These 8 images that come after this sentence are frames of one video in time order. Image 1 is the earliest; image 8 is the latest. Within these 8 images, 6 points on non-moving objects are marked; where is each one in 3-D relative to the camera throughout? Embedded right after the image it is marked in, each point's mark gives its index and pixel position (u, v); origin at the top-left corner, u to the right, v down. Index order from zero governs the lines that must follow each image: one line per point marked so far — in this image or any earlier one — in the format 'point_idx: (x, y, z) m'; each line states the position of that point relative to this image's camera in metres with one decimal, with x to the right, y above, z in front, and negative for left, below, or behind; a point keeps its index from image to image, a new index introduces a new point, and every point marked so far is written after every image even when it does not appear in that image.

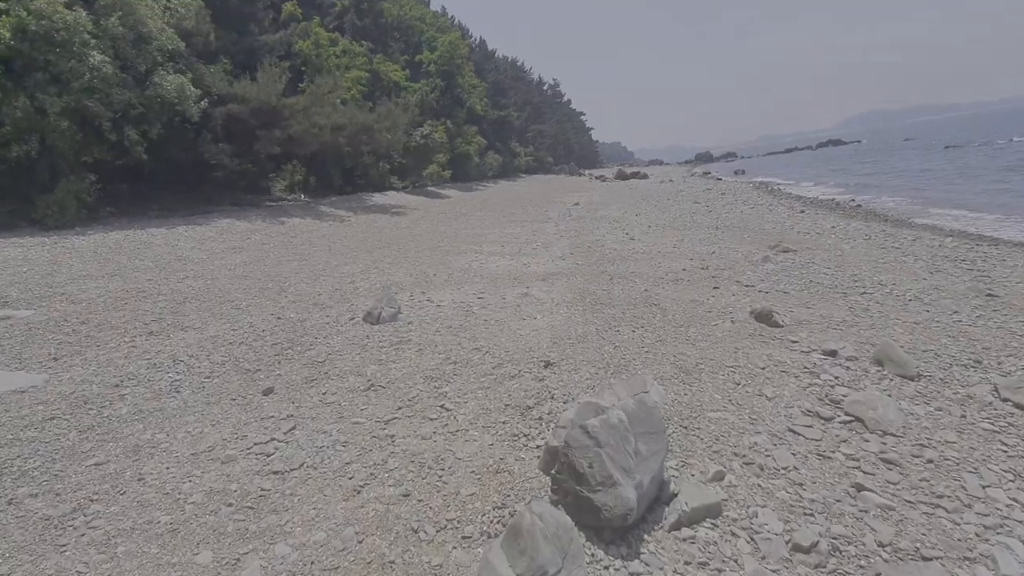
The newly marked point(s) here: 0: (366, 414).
0: (-1.0, -0.9, +4.5) m
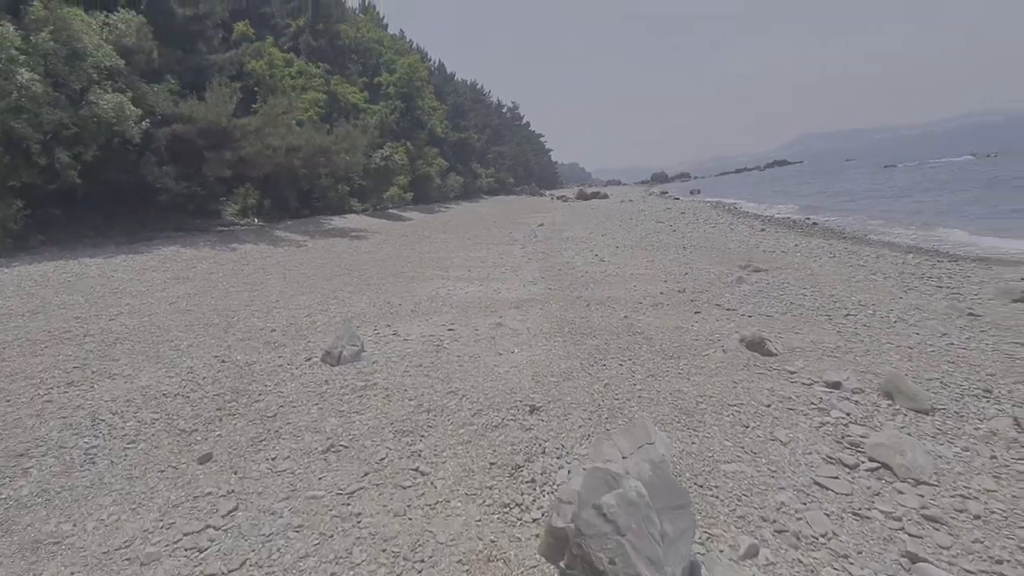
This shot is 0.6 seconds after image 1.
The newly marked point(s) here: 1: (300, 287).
0: (-1.1, -1.2, +3.8) m
1: (-4.1, 0.0, +12.4) m
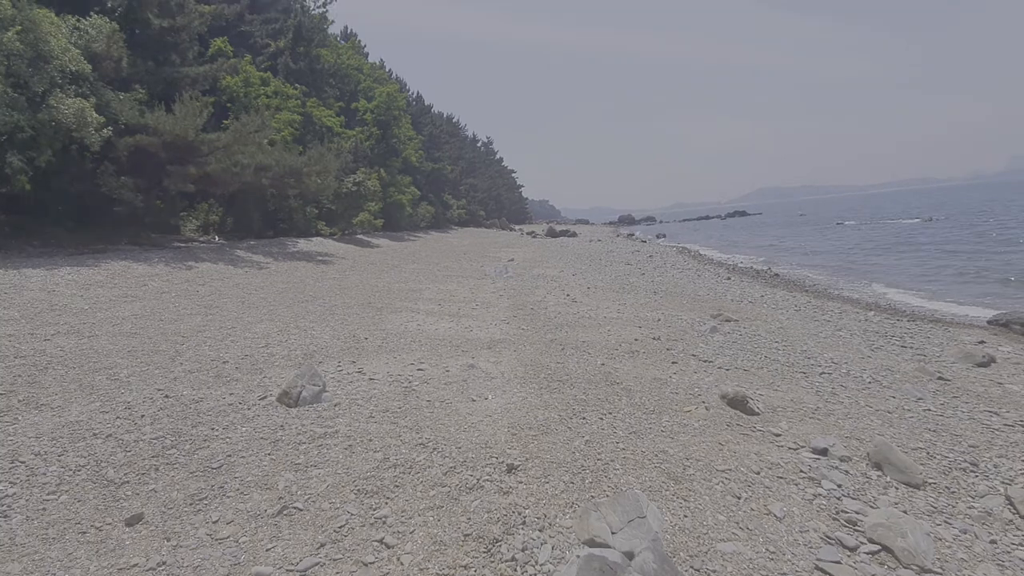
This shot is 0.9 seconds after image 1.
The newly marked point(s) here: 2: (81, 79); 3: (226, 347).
0: (-1.2, -1.4, +3.3) m
1: (-4.7, -0.5, +11.8) m
2: (-11.9, +5.7, +17.7) m
3: (-3.8, -0.8, +8.5) m
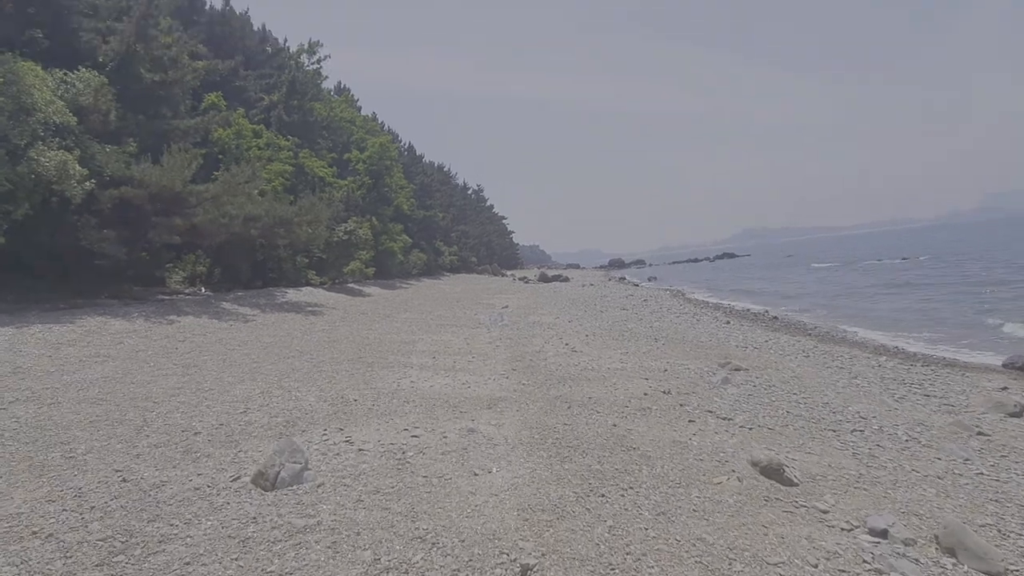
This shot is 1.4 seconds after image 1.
0: (-1.1, -1.7, +2.6) m
1: (-4.7, -1.5, +11.0) m
2: (-12.0, +4.2, +17.3) m
3: (-3.8, -1.5, +7.8) m
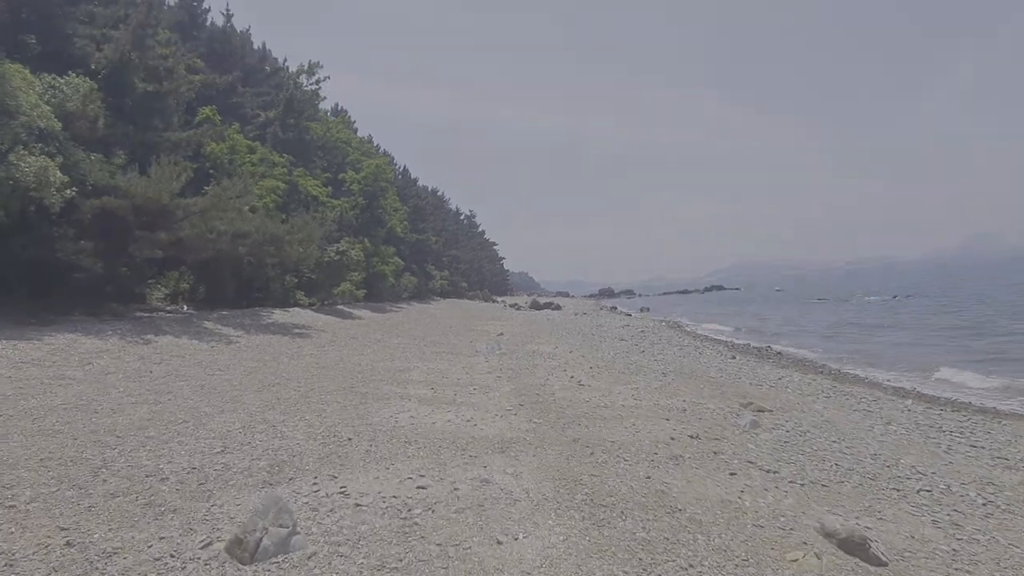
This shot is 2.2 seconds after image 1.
0: (-0.8, -1.8, +1.5) m
1: (-4.5, -1.8, +9.9) m
2: (-11.8, +3.9, +16.3) m
3: (-3.6, -1.7, +6.7) m
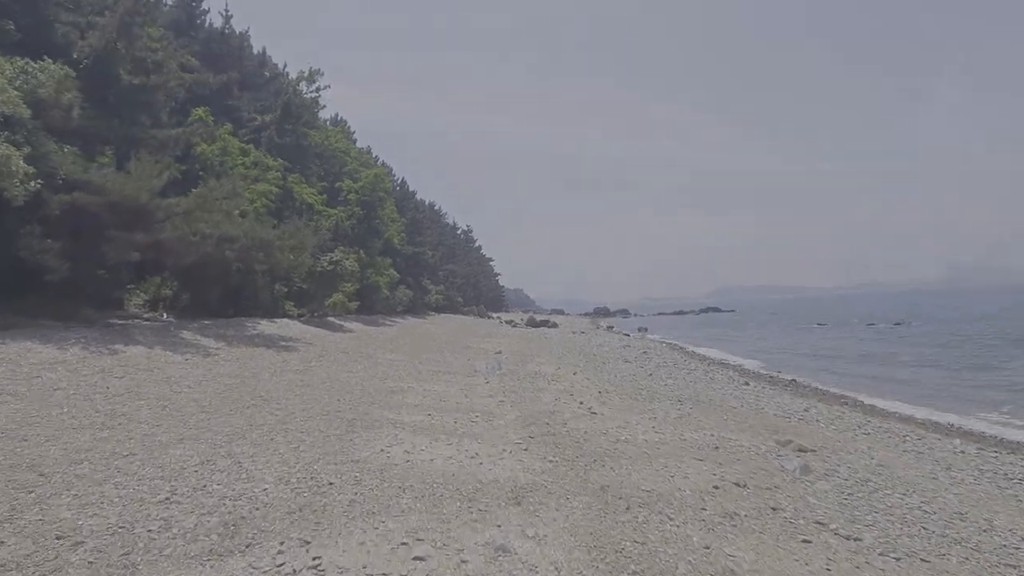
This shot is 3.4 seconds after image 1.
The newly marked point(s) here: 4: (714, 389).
0: (-0.6, -1.7, +0.1) m
1: (-4.3, -1.8, +8.4) m
2: (-11.6, +3.8, +14.9) m
3: (-3.4, -1.7, +5.2) m
4: (+6.3, -3.1, +19.8) m
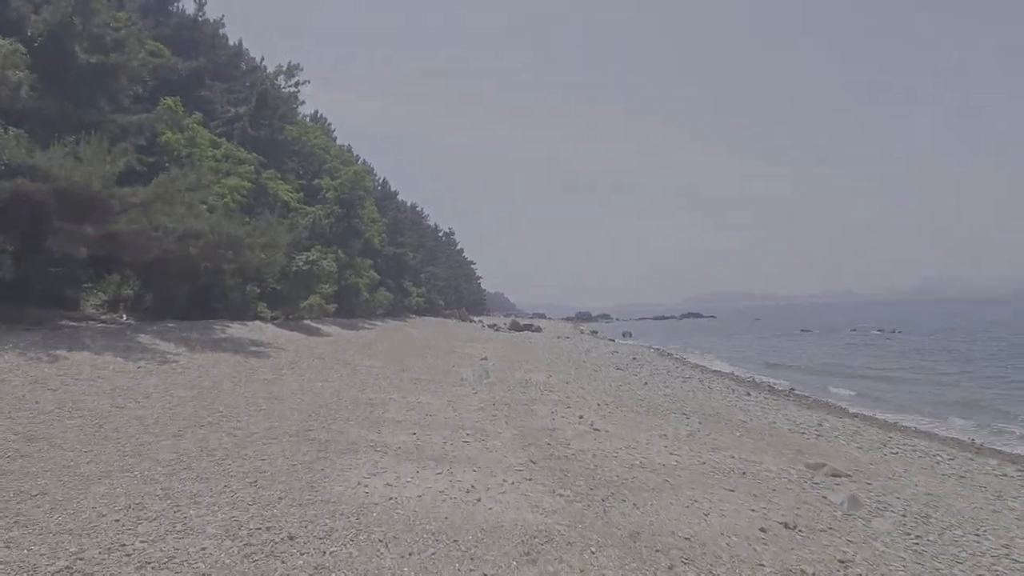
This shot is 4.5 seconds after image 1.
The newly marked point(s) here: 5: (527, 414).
0: (-0.3, -1.7, -1.3) m
1: (-4.3, -1.8, +6.9) m
2: (-11.7, +3.9, +13.2) m
3: (-3.2, -1.7, +3.7) m
4: (+5.9, -3.2, +18.6) m
5: (+0.3, -2.5, +12.6) m
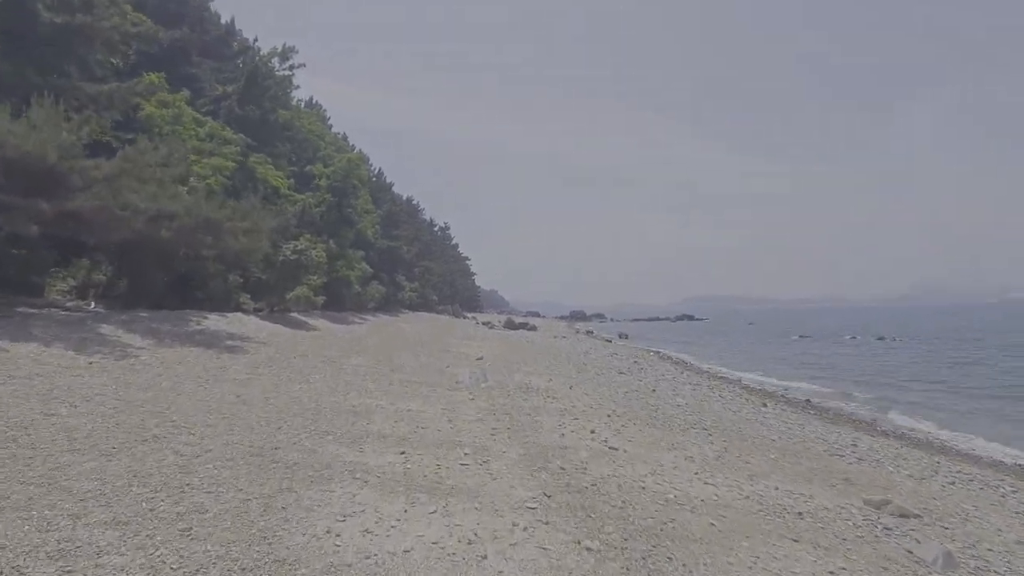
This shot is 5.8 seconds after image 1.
0: (-0.1, -1.7, -2.9) m
1: (-4.2, -1.6, +5.3) m
2: (-11.4, +4.3, +11.5) m
3: (-3.1, -1.6, +2.1) m
4: (+5.9, -3.3, +17.1) m
5: (+0.4, -2.4, +11.1) m
